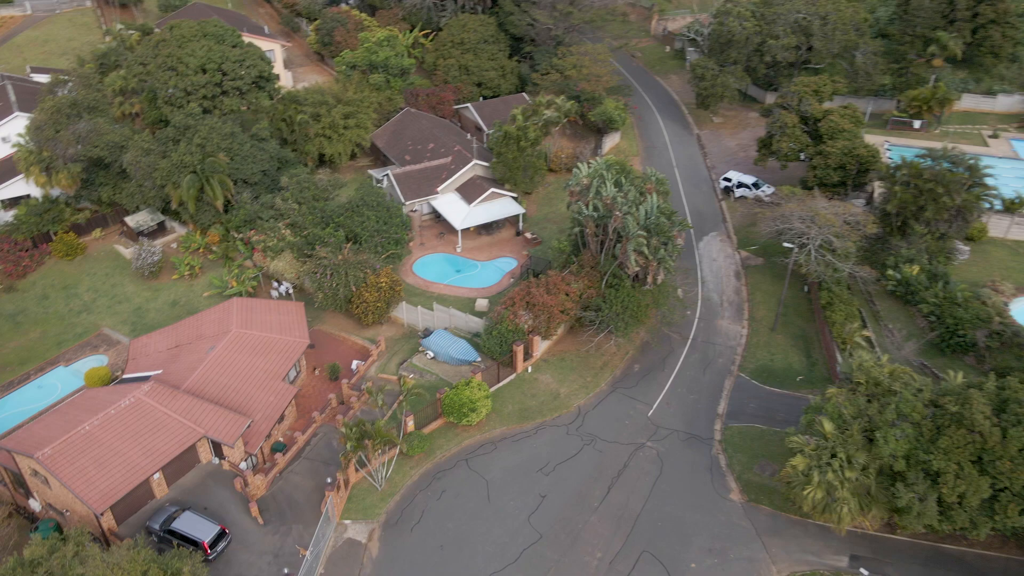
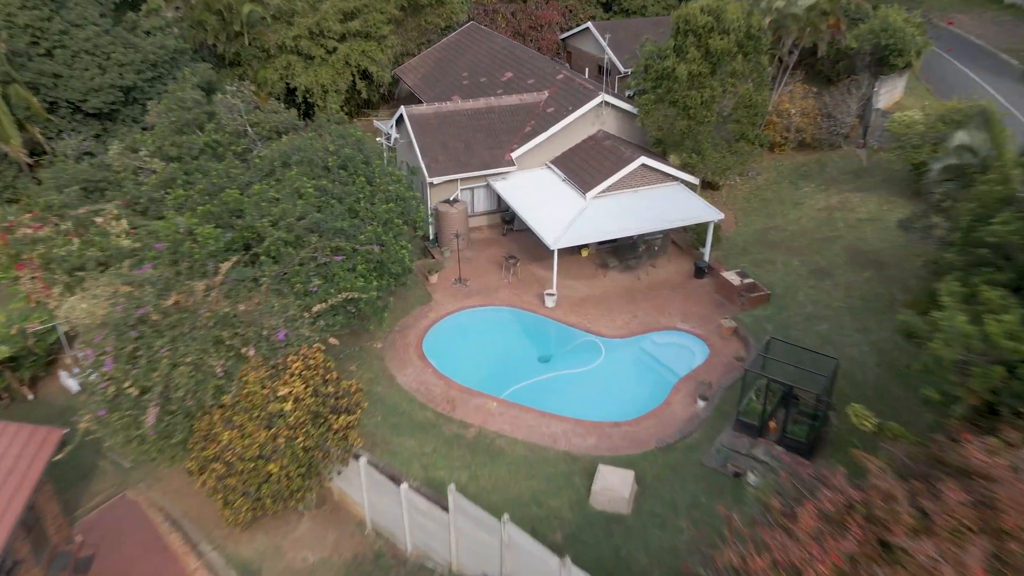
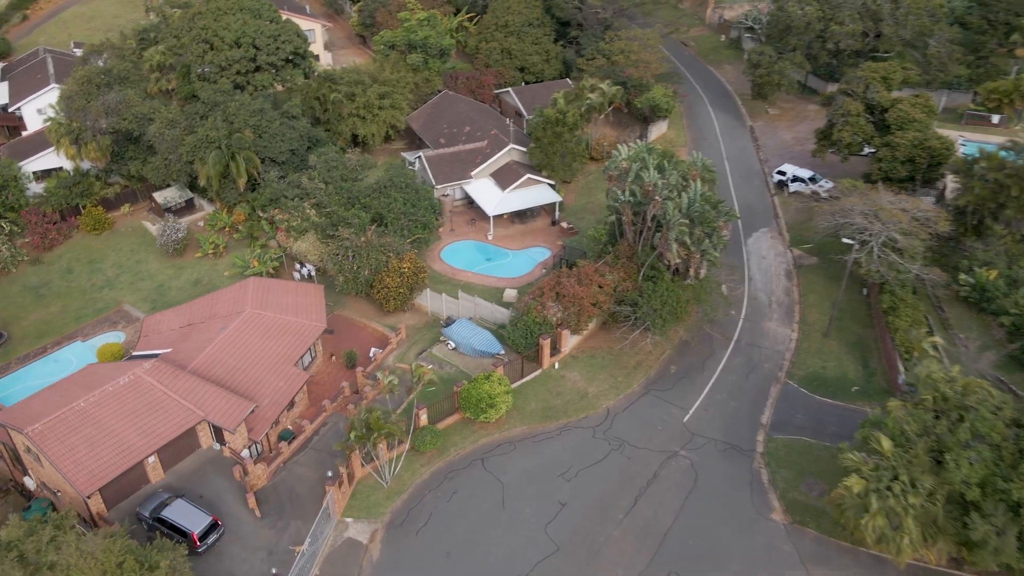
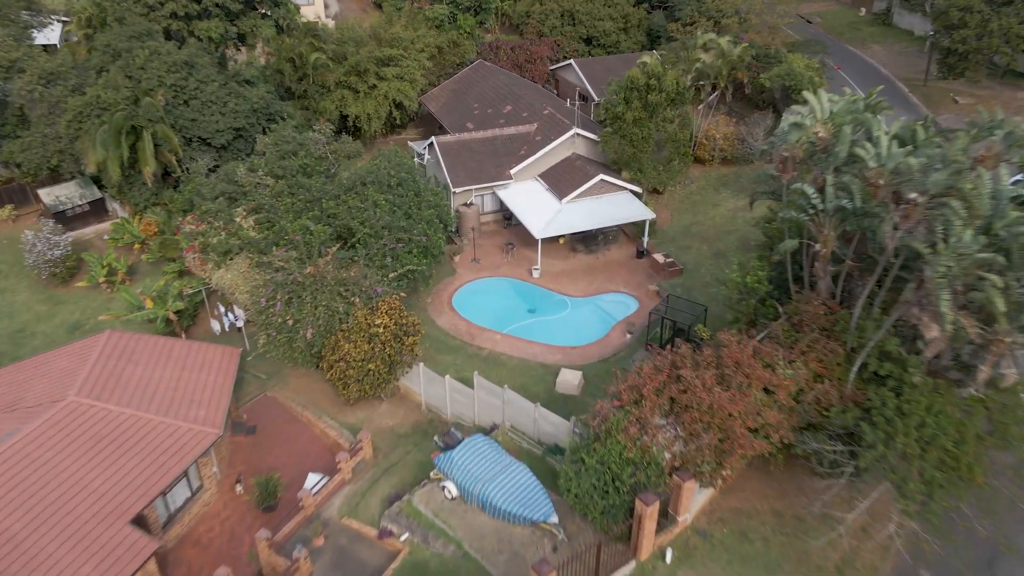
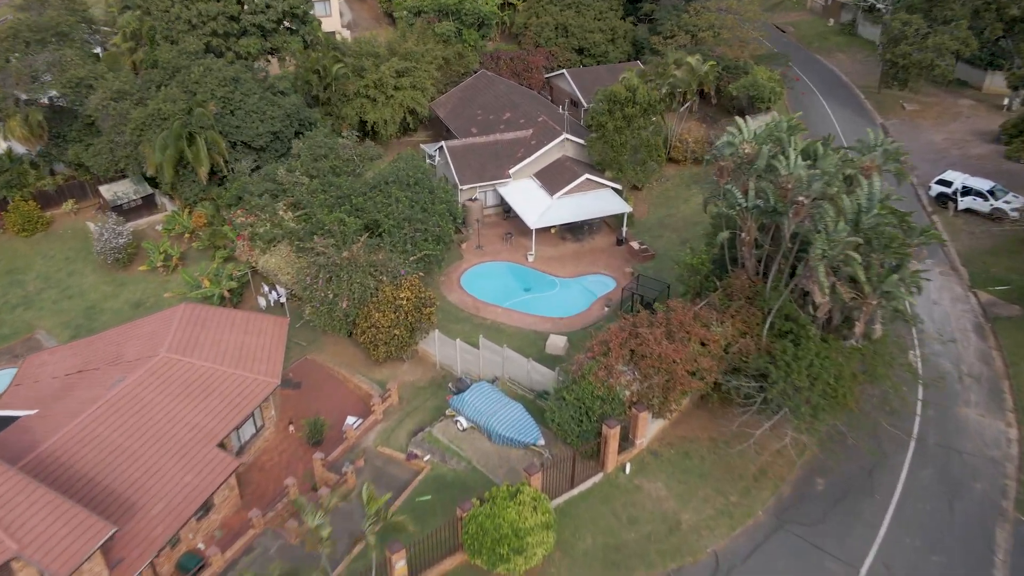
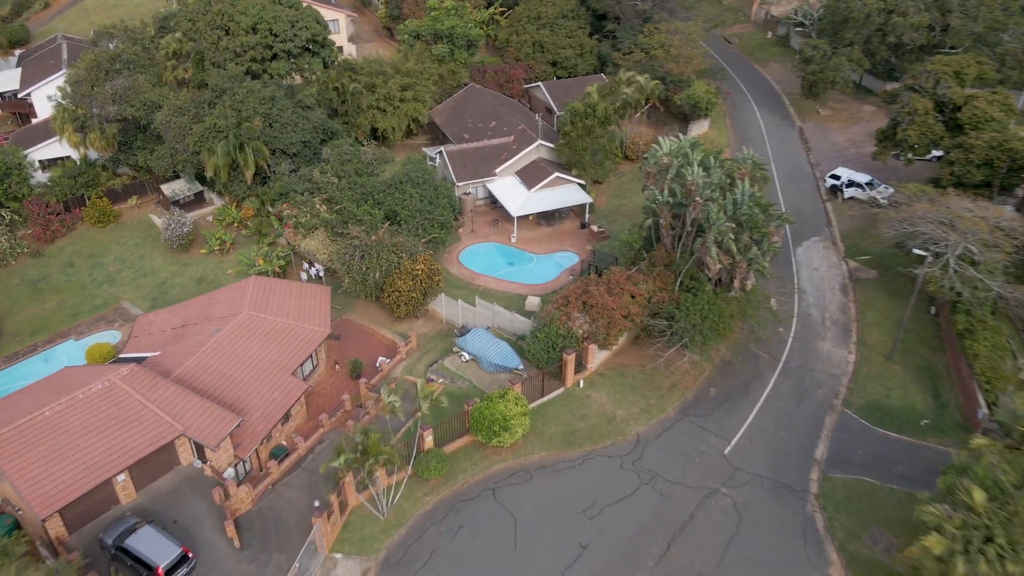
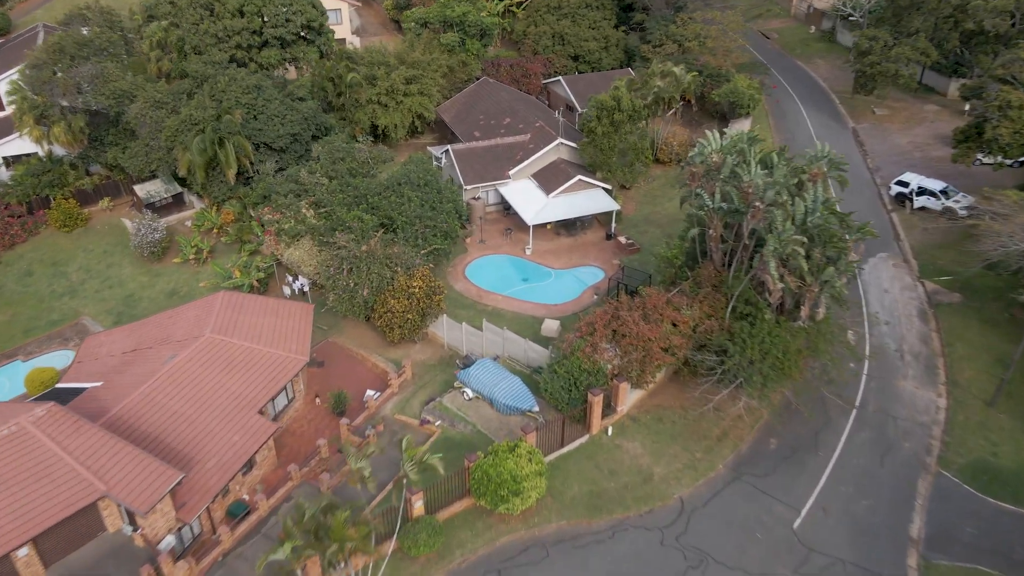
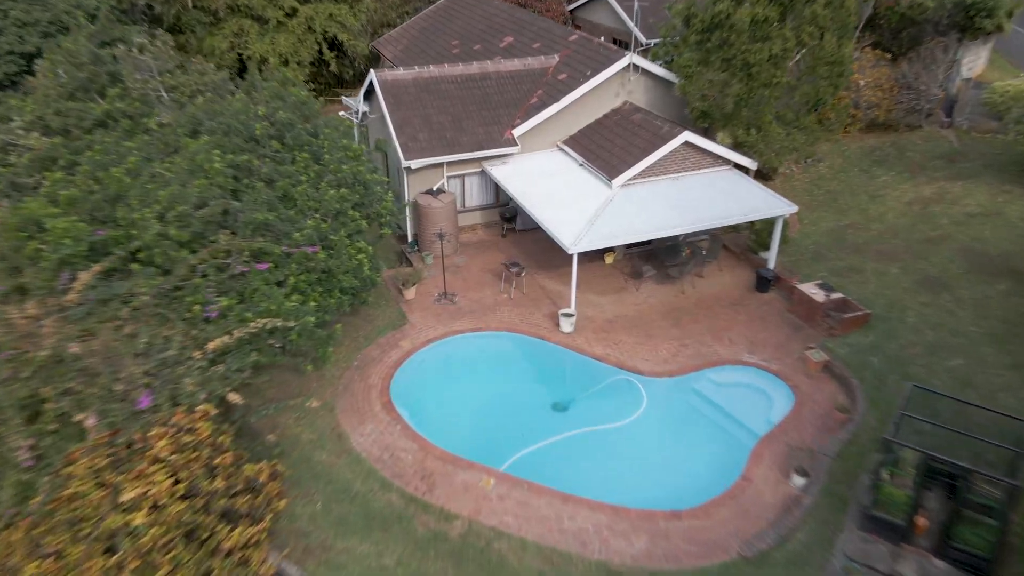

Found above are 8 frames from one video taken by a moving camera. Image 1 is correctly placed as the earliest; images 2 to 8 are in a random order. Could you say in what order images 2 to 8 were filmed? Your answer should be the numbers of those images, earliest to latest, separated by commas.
3, 6, 7, 5, 4, 2, 8
